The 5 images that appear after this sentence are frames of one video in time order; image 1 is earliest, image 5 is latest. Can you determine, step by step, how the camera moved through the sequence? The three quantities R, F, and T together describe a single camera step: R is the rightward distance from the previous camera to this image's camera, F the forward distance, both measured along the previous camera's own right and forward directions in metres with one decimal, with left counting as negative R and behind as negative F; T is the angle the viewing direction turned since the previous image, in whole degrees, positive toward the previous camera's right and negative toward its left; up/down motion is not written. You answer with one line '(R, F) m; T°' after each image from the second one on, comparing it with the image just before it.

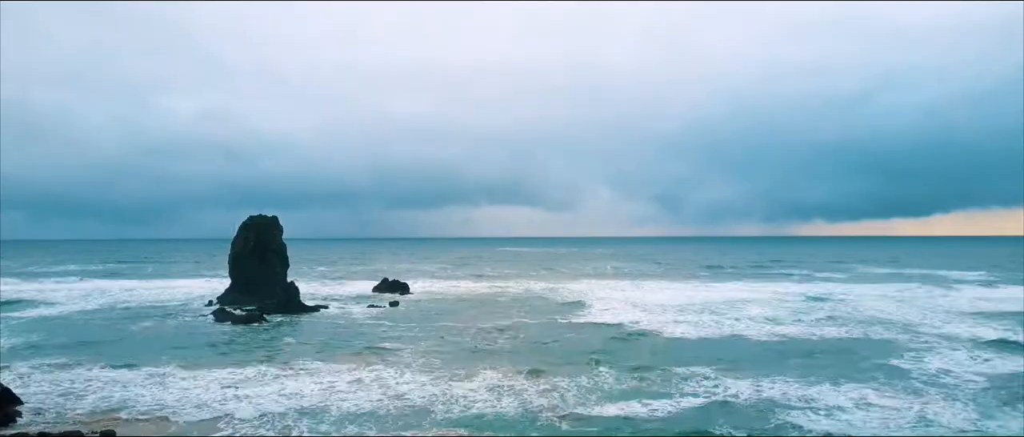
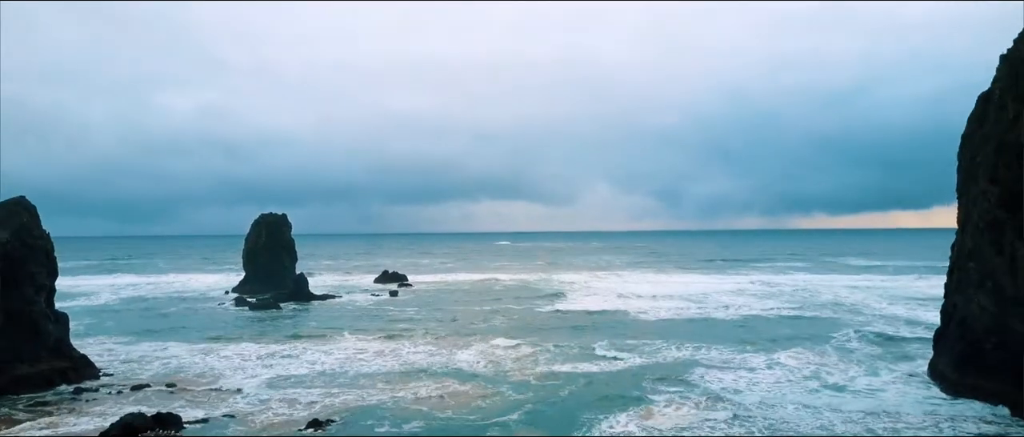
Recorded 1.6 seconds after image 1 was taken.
(+1.0, -4.8) m; 0°
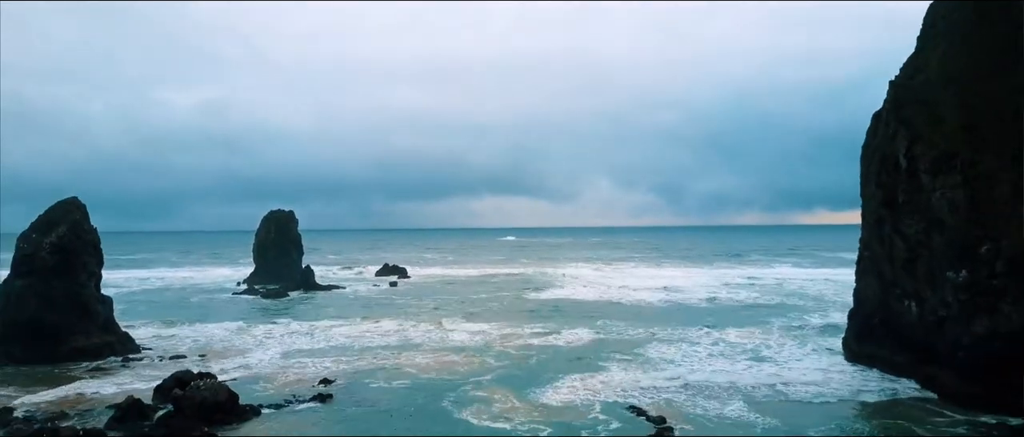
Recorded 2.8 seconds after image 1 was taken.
(+1.0, -4.0) m; 0°
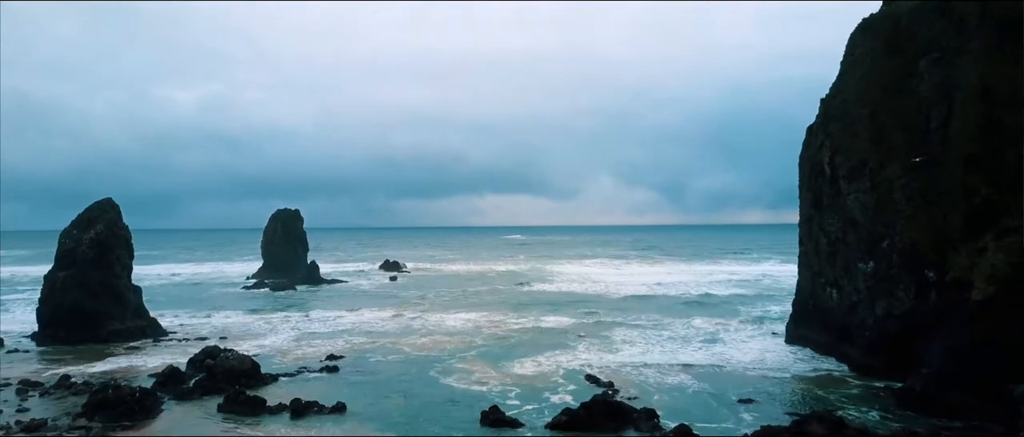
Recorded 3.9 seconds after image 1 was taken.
(+0.9, -3.5) m; 0°
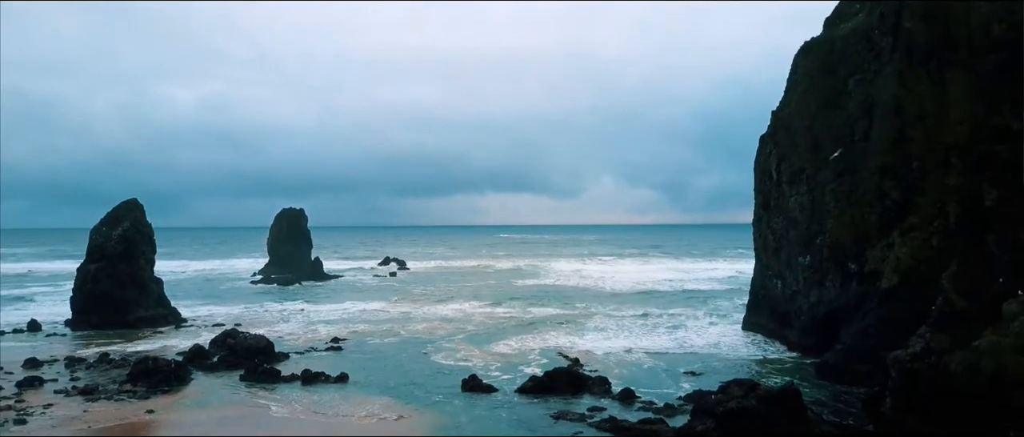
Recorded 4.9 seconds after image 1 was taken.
(+0.8, -3.2) m; 0°
